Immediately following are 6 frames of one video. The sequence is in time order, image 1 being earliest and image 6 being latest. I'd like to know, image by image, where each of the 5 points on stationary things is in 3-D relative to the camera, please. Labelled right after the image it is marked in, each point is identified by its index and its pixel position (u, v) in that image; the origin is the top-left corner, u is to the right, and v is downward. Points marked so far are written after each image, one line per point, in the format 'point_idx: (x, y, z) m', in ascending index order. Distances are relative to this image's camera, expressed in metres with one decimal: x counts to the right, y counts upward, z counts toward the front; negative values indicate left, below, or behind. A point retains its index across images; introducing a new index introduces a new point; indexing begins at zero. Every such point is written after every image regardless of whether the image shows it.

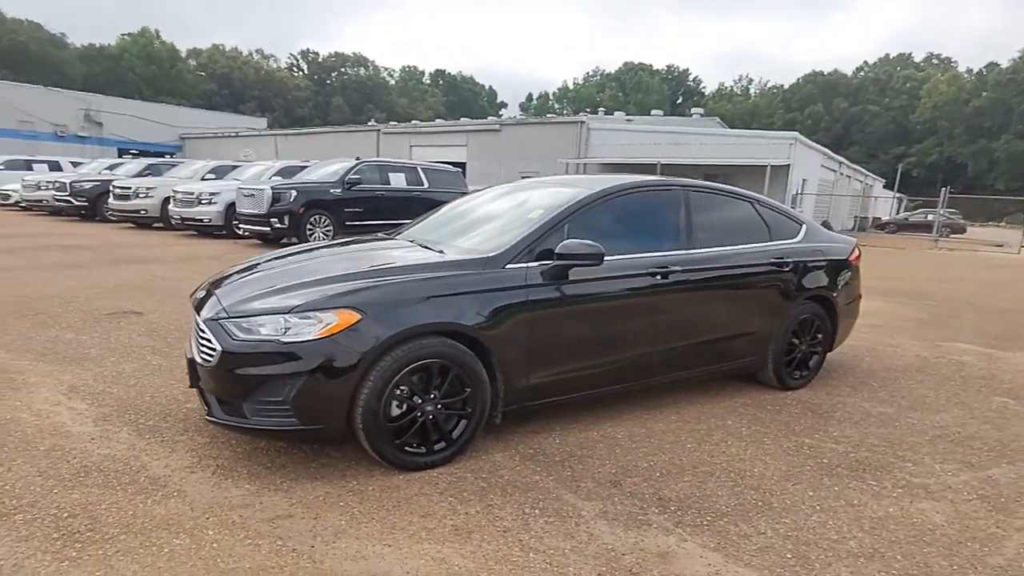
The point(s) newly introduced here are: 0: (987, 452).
0: (+2.6, -0.9, +3.5) m
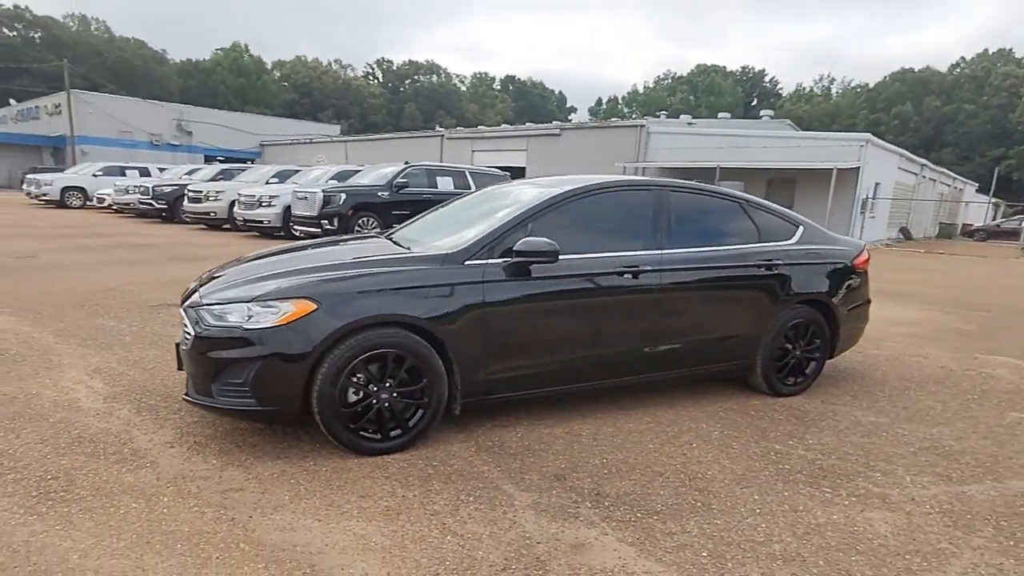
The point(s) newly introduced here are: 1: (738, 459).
0: (+2.4, -0.9, +3.3) m
1: (+1.2, -0.9, +3.3) m
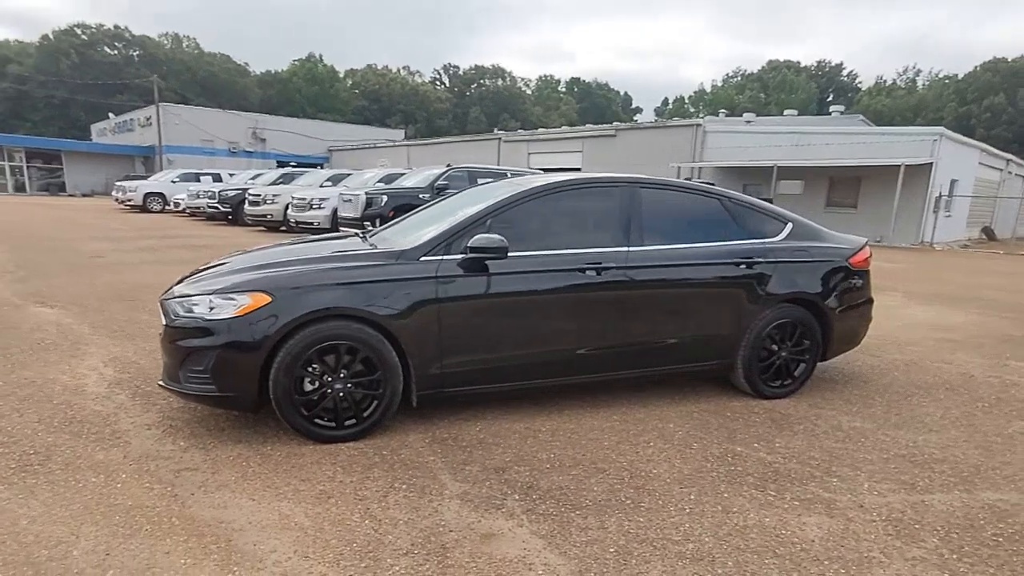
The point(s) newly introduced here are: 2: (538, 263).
0: (+2.1, -0.9, +3.1) m
1: (+0.9, -0.9, +3.2) m
2: (+0.1, +0.1, +3.6) m
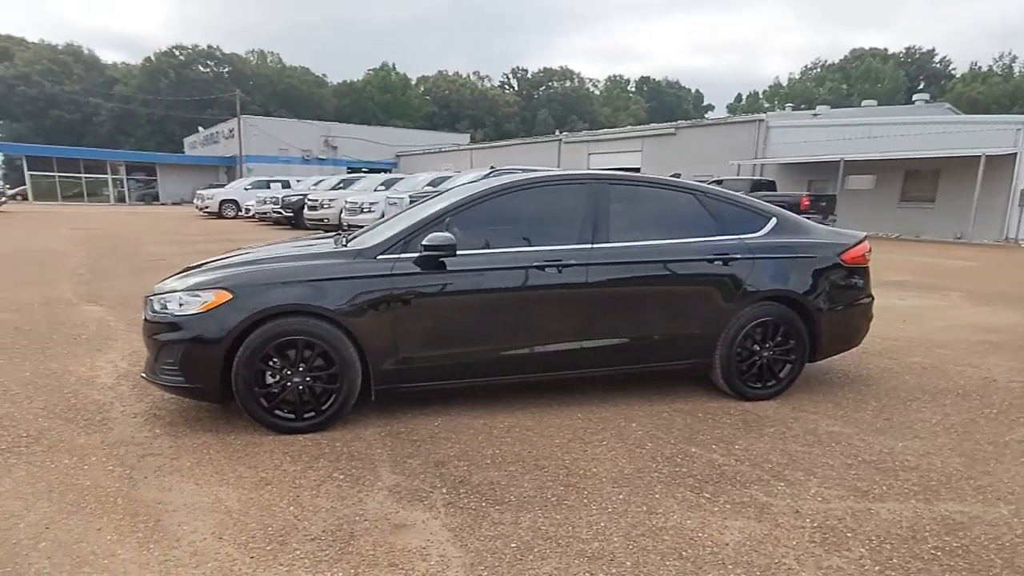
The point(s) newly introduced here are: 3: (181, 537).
0: (+1.8, -0.9, +2.9) m
1: (+0.6, -0.9, +3.2) m
2: (-0.1, +0.2, +3.6) m
3: (-1.3, -1.0, +2.5) m
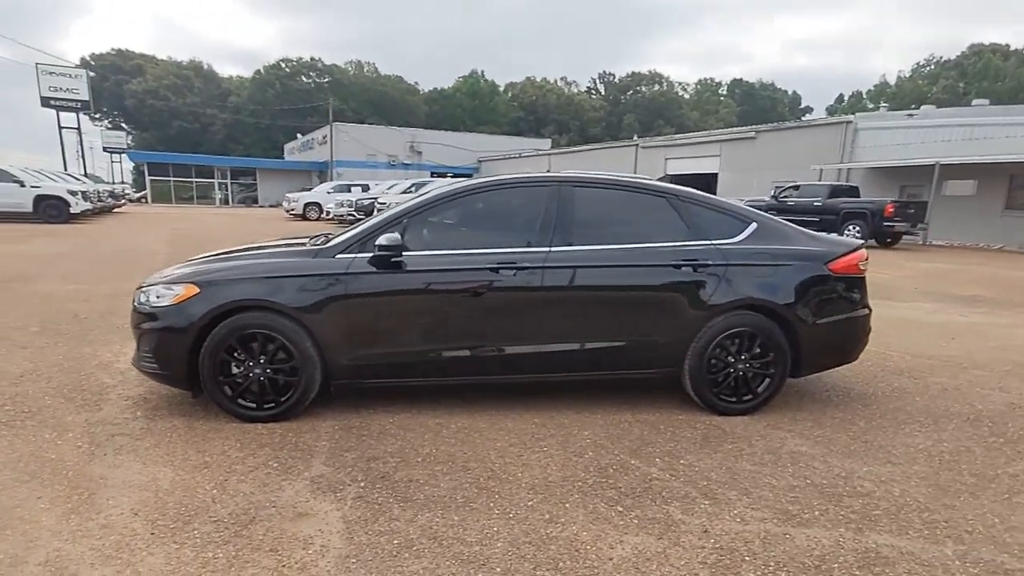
0: (+1.4, -0.9, +2.7) m
1: (+0.3, -0.9, +3.1) m
2: (-0.3, +0.1, +3.6) m
3: (-1.7, -0.9, +2.7) m
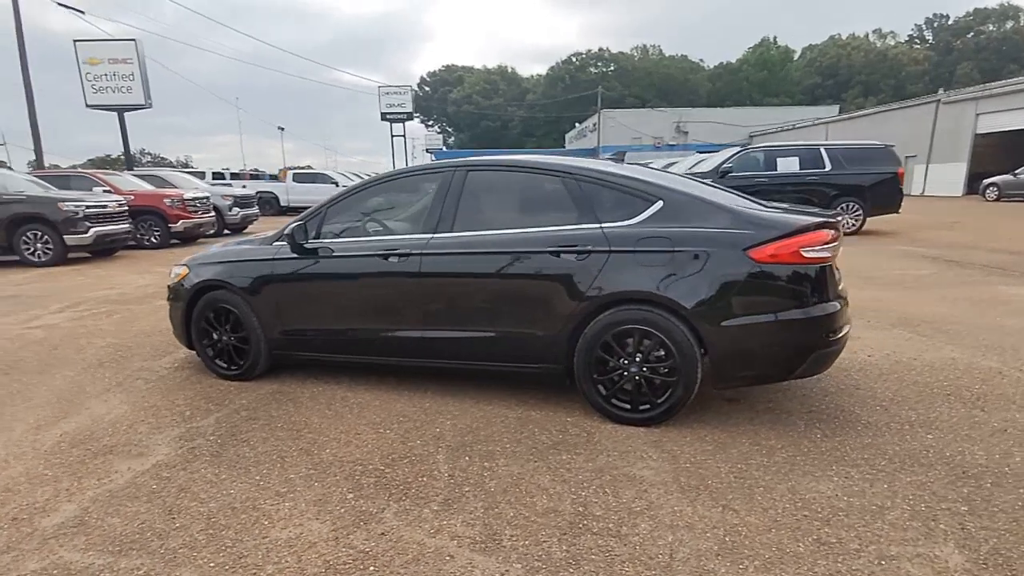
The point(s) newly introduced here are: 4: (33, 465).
0: (+0.2, -0.9, +2.2) m
1: (-0.6, -0.8, +3.1) m
2: (-0.9, +0.2, +3.8) m
3: (-2.6, -0.8, +3.6) m
4: (-2.4, -0.9, +3.1) m
